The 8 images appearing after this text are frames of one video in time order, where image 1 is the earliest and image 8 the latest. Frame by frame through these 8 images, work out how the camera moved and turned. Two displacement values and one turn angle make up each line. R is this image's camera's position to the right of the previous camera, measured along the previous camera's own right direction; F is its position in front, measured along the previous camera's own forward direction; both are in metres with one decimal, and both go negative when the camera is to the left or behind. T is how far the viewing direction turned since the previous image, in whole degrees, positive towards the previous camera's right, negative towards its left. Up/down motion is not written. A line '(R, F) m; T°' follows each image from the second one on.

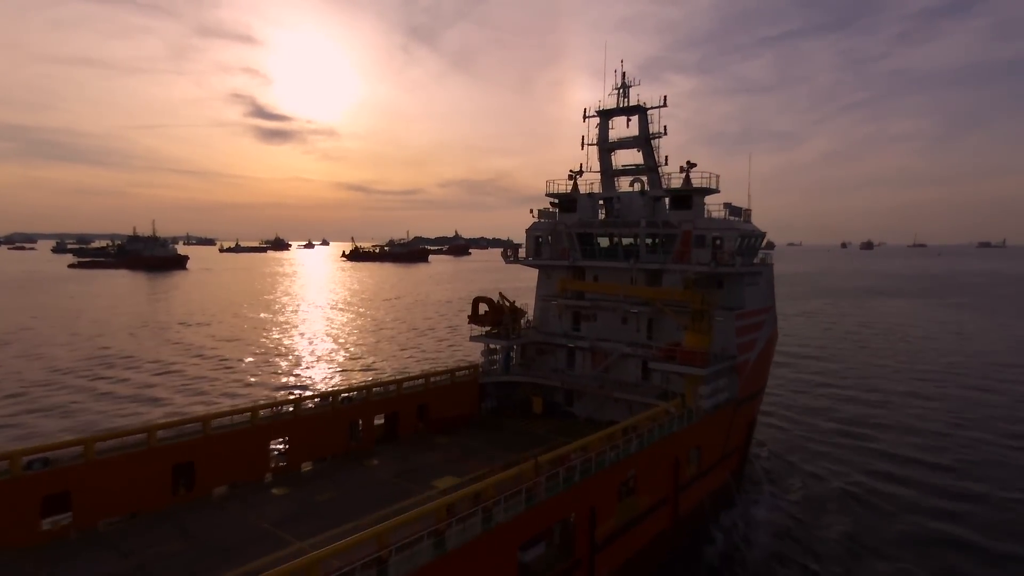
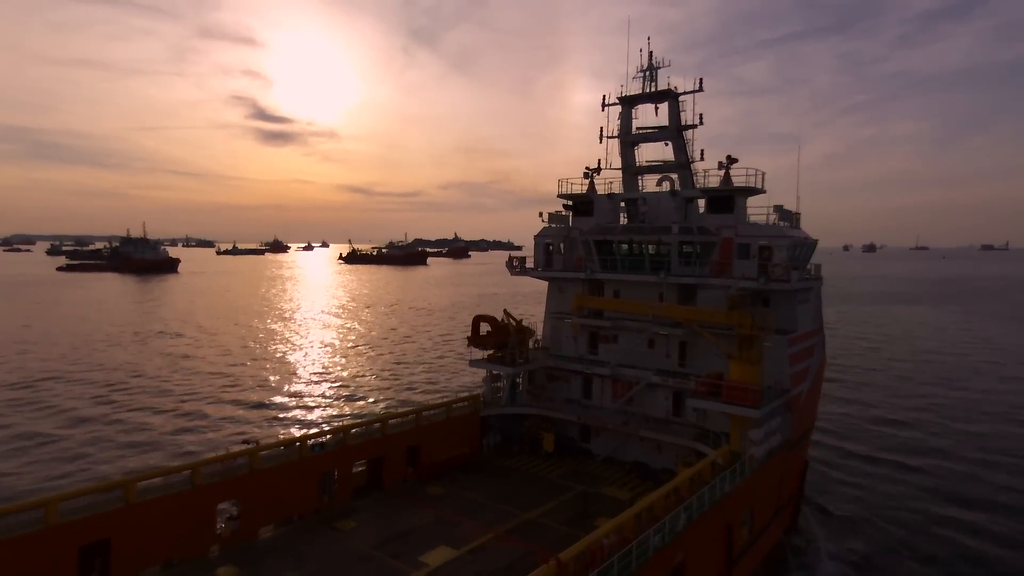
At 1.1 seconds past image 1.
(-0.2, +4.1) m; 0°
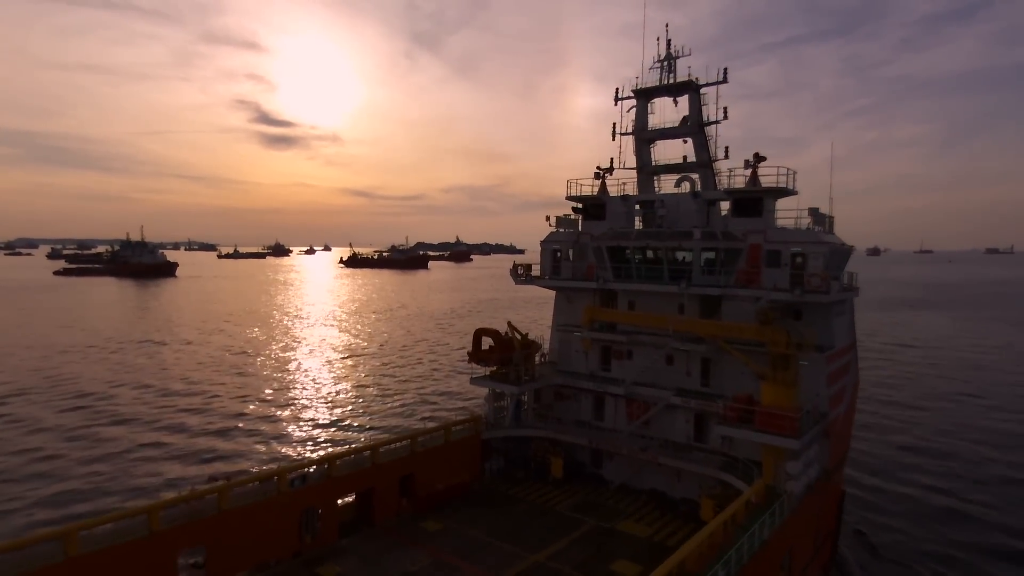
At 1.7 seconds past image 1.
(-0.1, +2.1) m; 0°
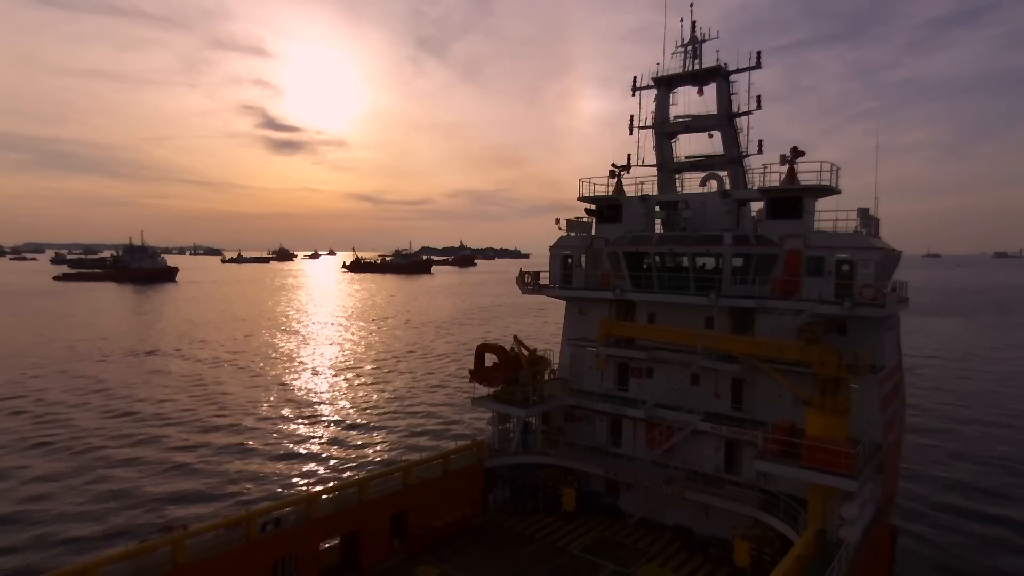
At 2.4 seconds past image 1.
(0.0, +2.3) m; 0°
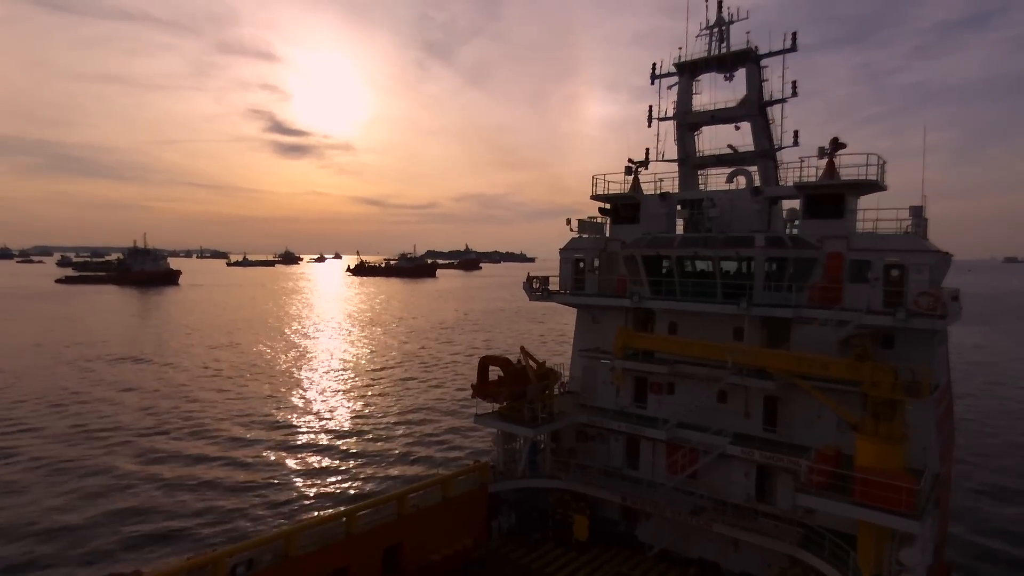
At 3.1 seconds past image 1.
(0.0, +1.8) m; 0°
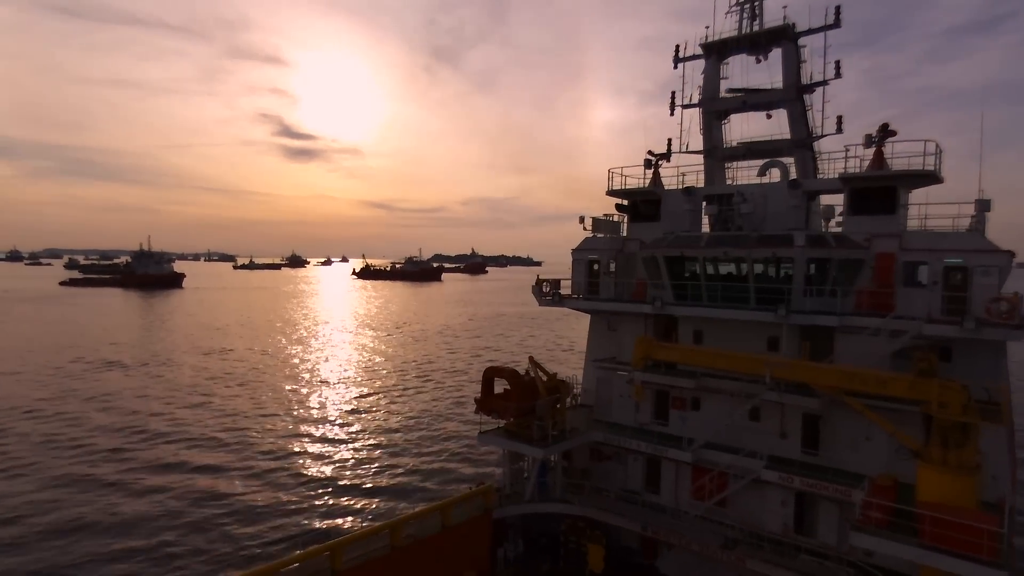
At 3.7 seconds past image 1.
(0.0, +1.7) m; -1°
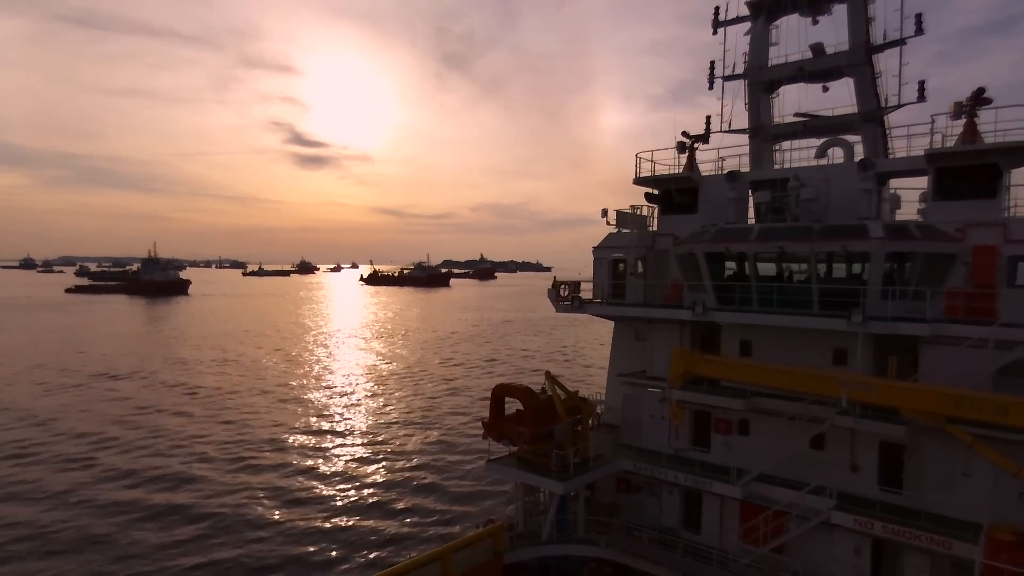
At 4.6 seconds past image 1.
(-0.1, +2.5) m; -1°
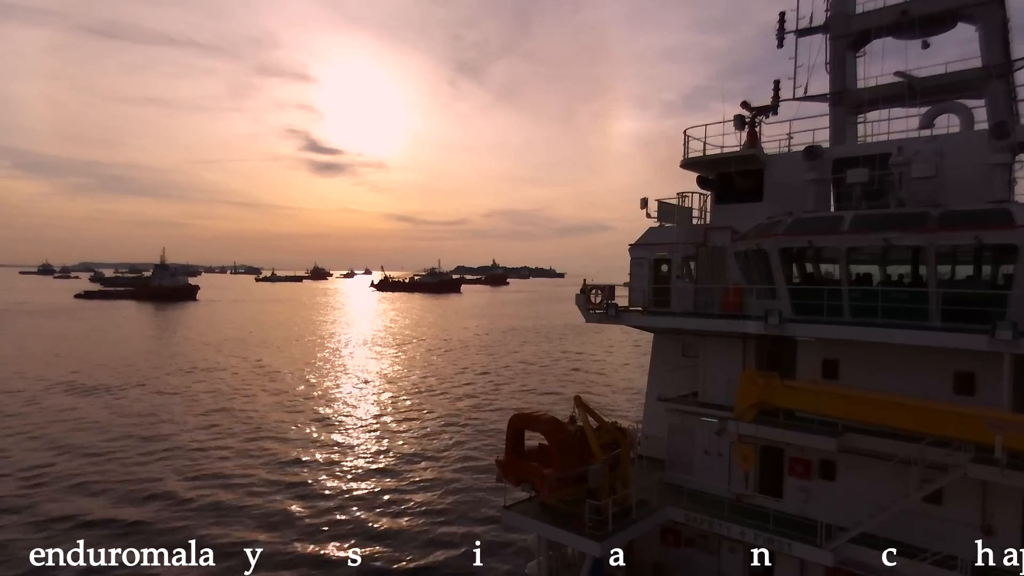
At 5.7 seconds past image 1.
(-0.2, +2.8) m; -1°
